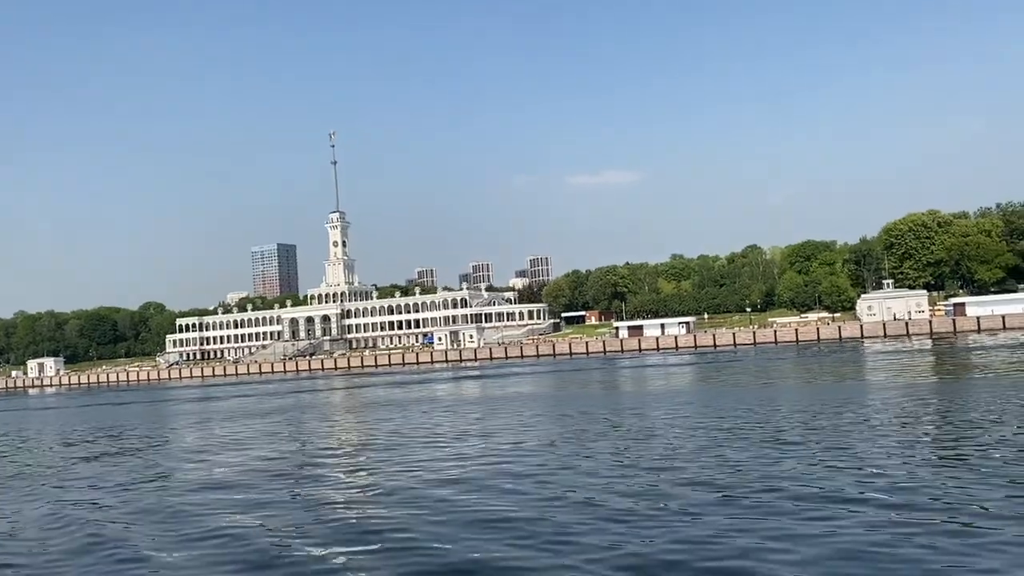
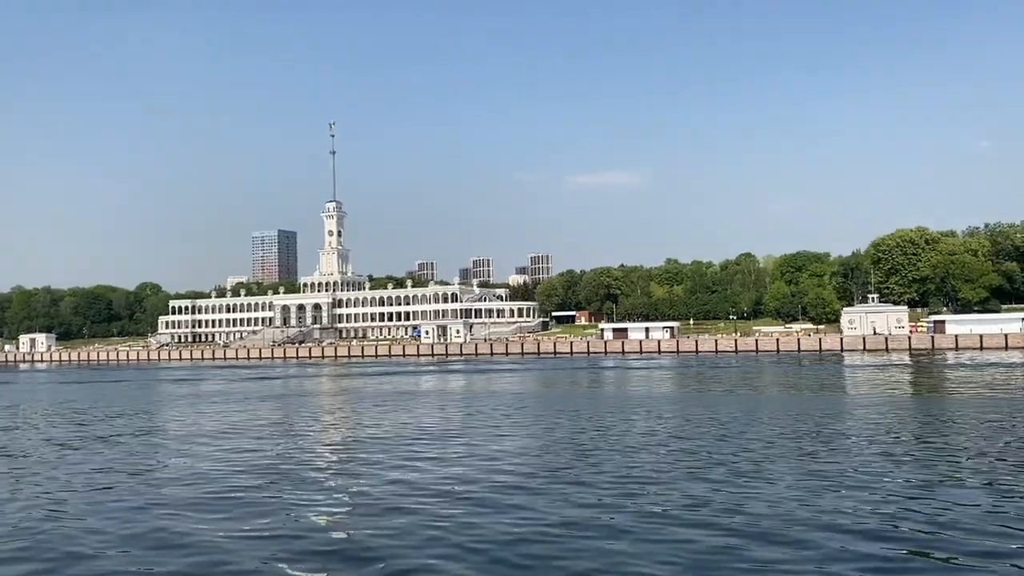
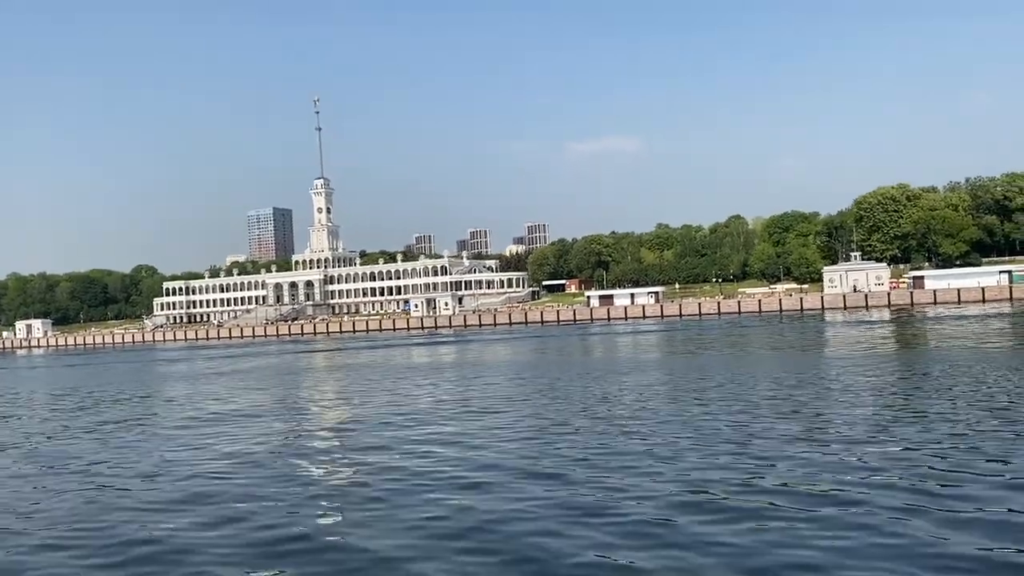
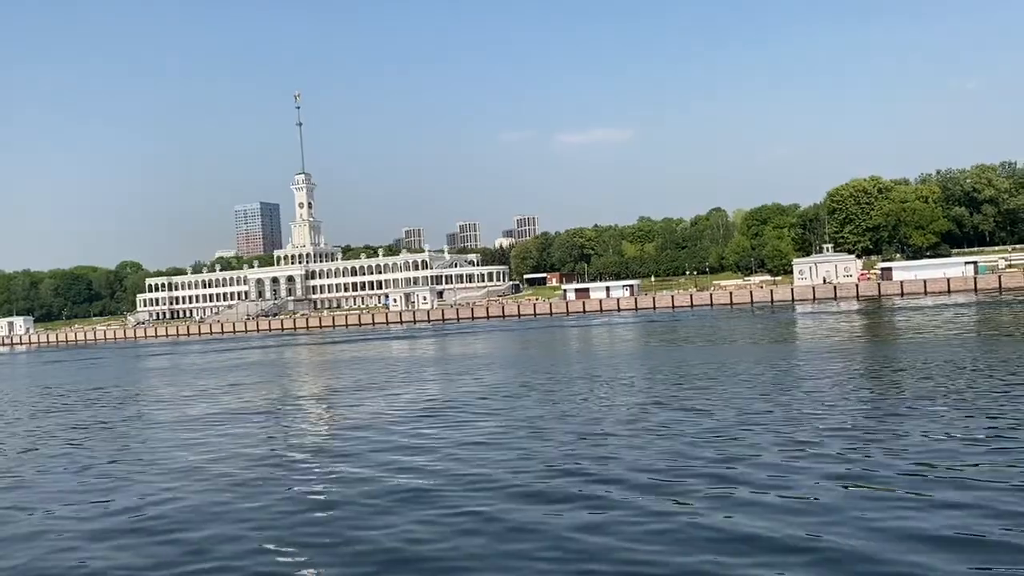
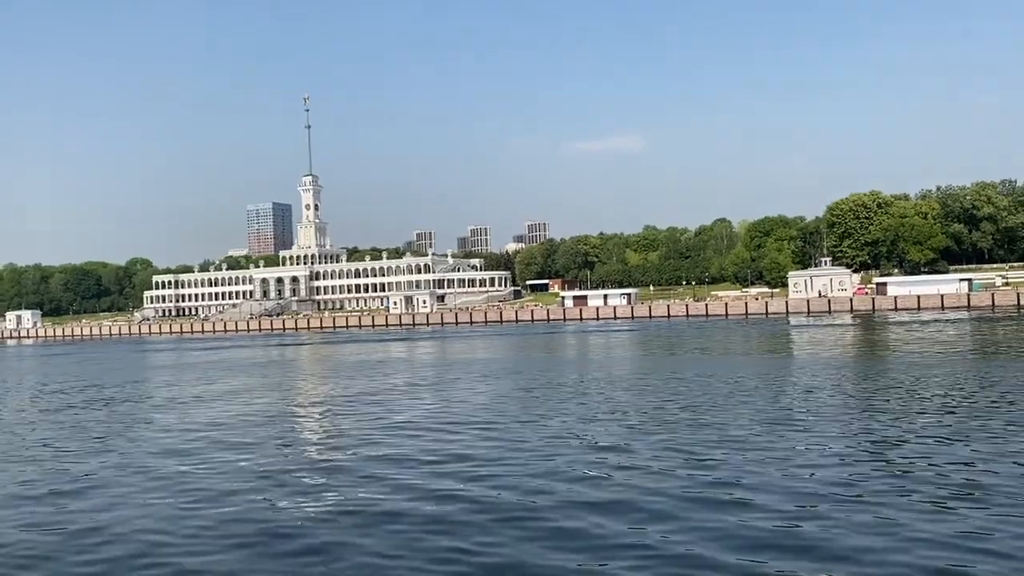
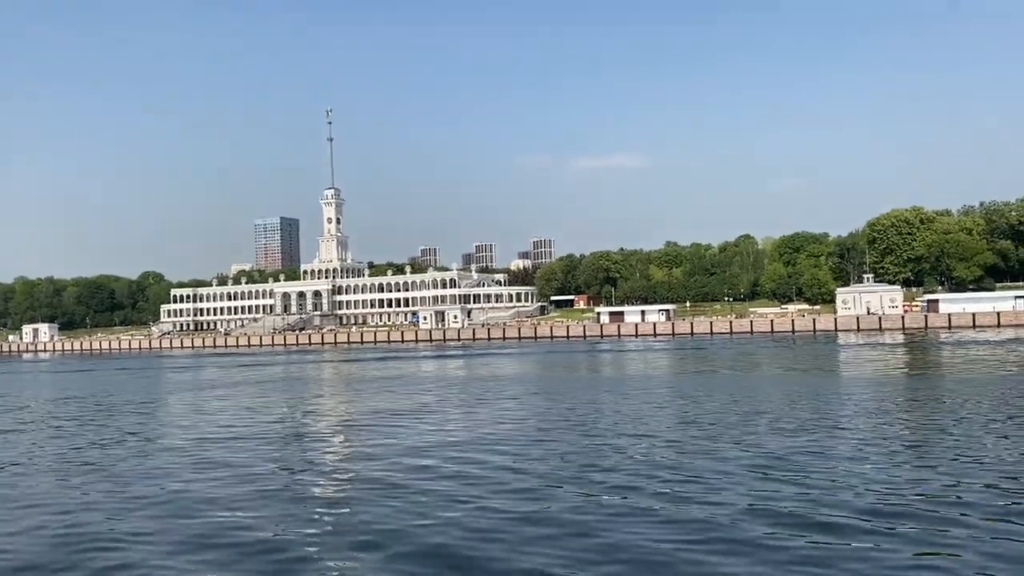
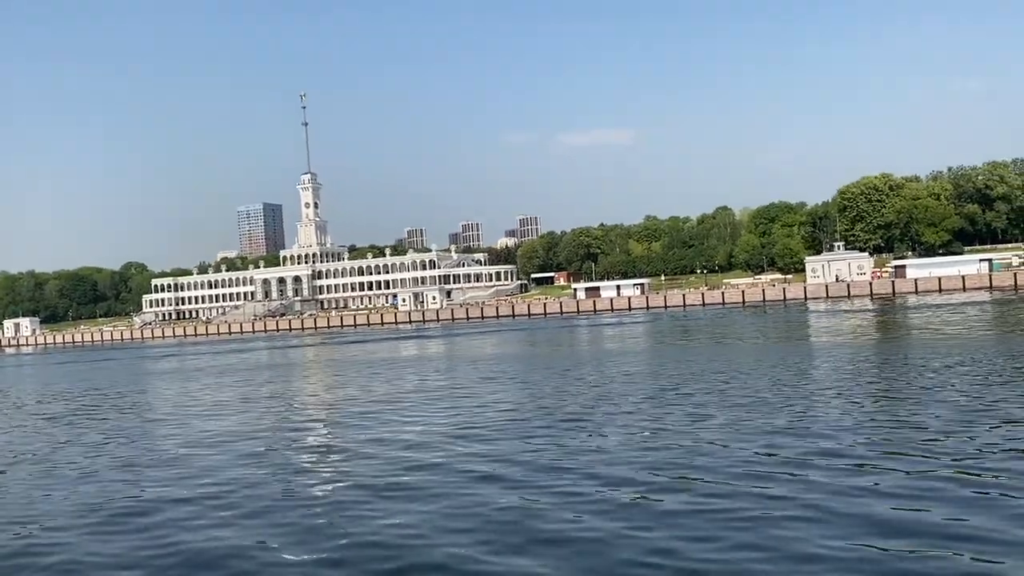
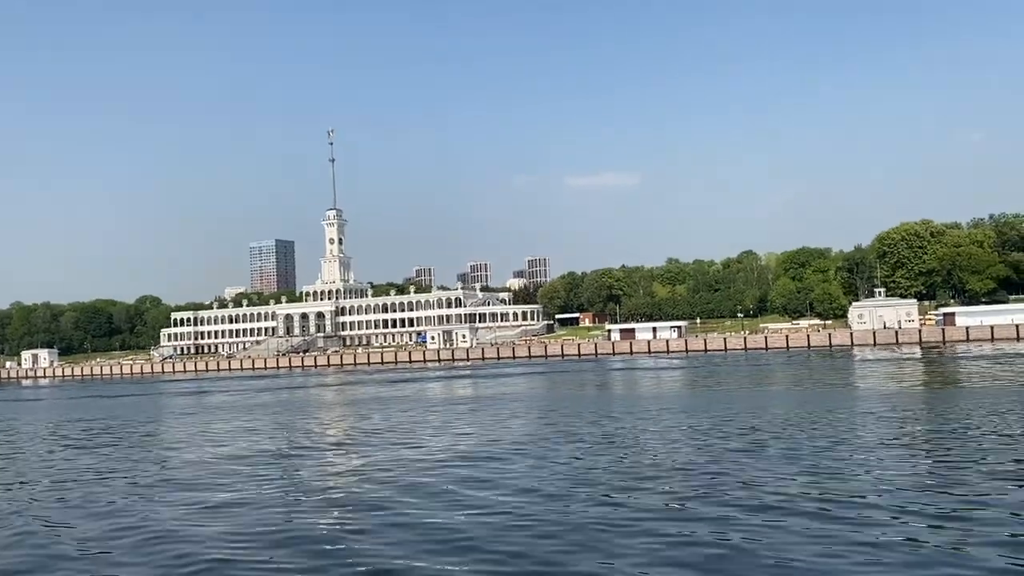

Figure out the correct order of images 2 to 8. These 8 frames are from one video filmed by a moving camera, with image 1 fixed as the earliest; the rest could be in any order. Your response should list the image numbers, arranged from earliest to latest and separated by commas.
8, 2, 6, 3, 7, 4, 5
